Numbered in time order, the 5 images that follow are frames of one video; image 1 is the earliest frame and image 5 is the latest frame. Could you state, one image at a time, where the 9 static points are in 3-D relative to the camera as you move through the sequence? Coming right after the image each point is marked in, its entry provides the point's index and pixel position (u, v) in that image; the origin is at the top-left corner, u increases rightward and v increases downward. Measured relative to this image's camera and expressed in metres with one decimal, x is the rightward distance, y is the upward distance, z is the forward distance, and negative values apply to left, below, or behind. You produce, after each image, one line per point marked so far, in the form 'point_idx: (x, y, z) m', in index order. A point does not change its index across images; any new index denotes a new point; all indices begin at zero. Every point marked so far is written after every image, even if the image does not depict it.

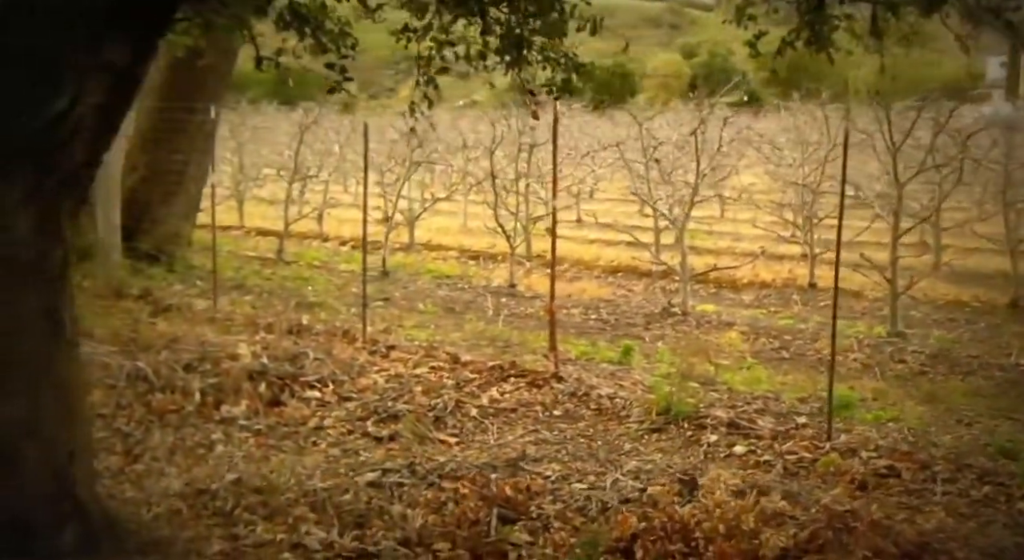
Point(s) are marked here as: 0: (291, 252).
0: (-2.8, +0.4, +14.4) m
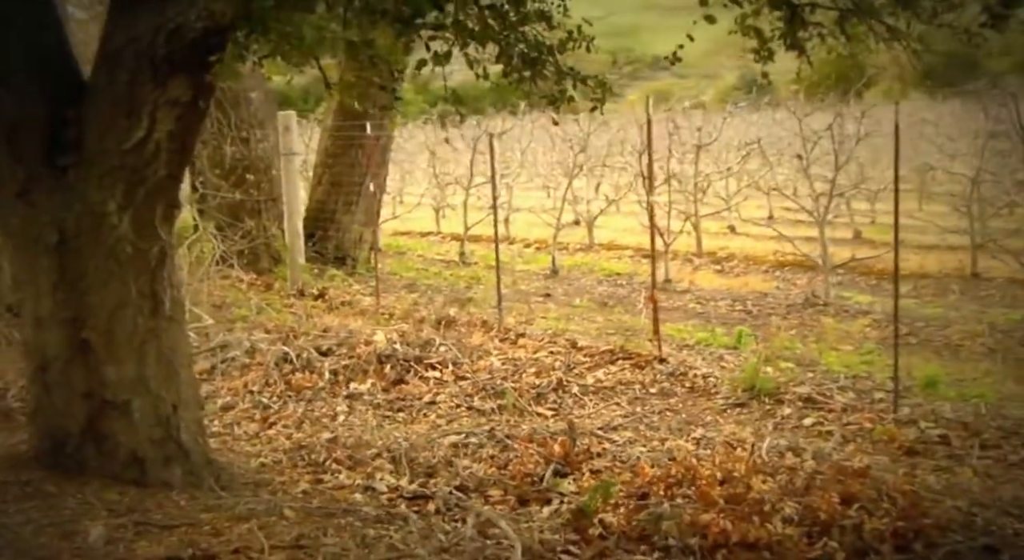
0: (-0.5, +0.3, +15.4) m
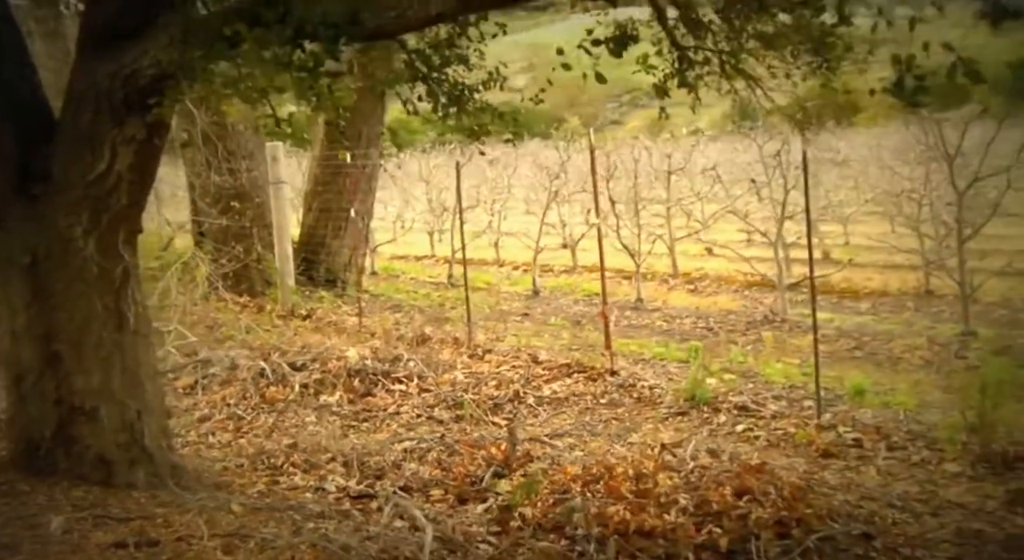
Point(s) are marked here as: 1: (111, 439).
0: (-0.7, 0.0, +15.9) m
1: (-1.8, -0.7, +5.1) m
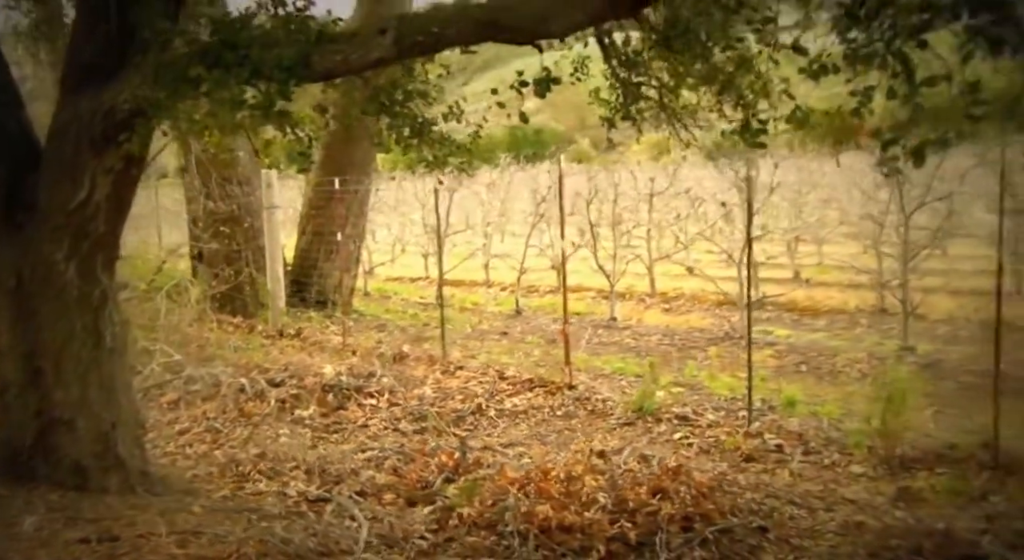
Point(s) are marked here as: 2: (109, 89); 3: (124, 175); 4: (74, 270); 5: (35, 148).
0: (-0.9, -0.2, +16.3) m
1: (-2.0, -0.8, +5.5) m
2: (-1.8, +0.8, +5.0) m
3: (-1.8, +0.5, +5.2) m
4: (-2.0, 0.0, +5.3) m
5: (-2.3, +0.6, +5.5) m
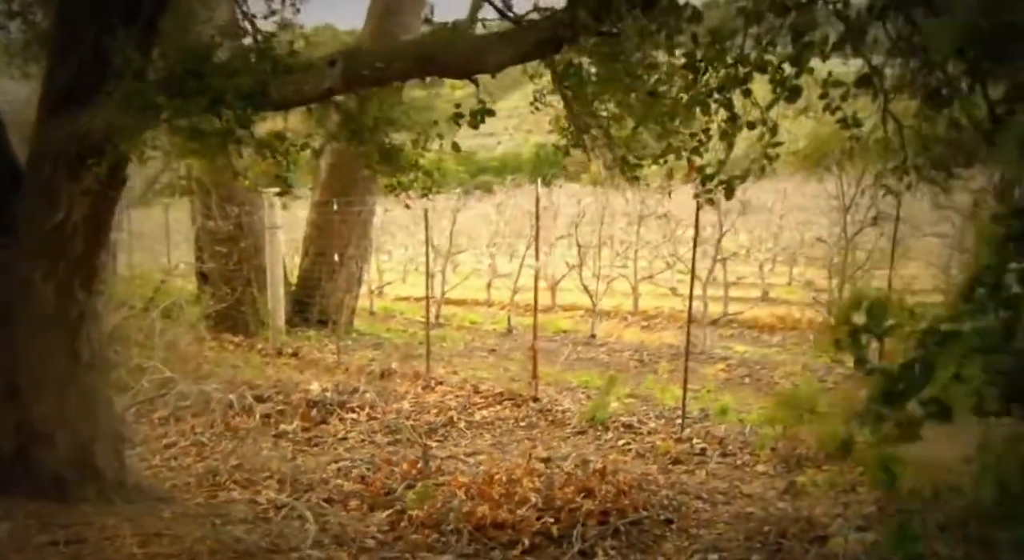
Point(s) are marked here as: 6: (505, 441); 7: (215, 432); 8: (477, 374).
0: (-1.0, -0.5, +16.7) m
1: (-2.3, -0.9, +5.9) m
2: (-2.0, +0.7, +5.4) m
3: (-2.0, +0.4, +5.6) m
4: (-2.3, -0.1, +5.7) m
5: (-2.5, +0.5, +5.9) m
6: (0.0, -1.1, +7.7) m
7: (-2.2, -1.1, +8.3) m
8: (-0.3, -0.9, +10.4) m
